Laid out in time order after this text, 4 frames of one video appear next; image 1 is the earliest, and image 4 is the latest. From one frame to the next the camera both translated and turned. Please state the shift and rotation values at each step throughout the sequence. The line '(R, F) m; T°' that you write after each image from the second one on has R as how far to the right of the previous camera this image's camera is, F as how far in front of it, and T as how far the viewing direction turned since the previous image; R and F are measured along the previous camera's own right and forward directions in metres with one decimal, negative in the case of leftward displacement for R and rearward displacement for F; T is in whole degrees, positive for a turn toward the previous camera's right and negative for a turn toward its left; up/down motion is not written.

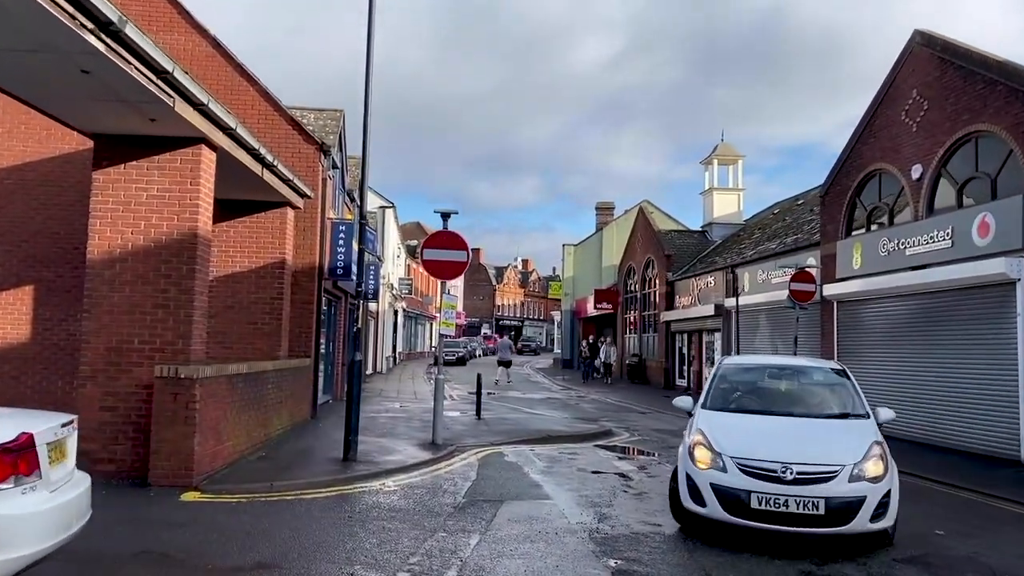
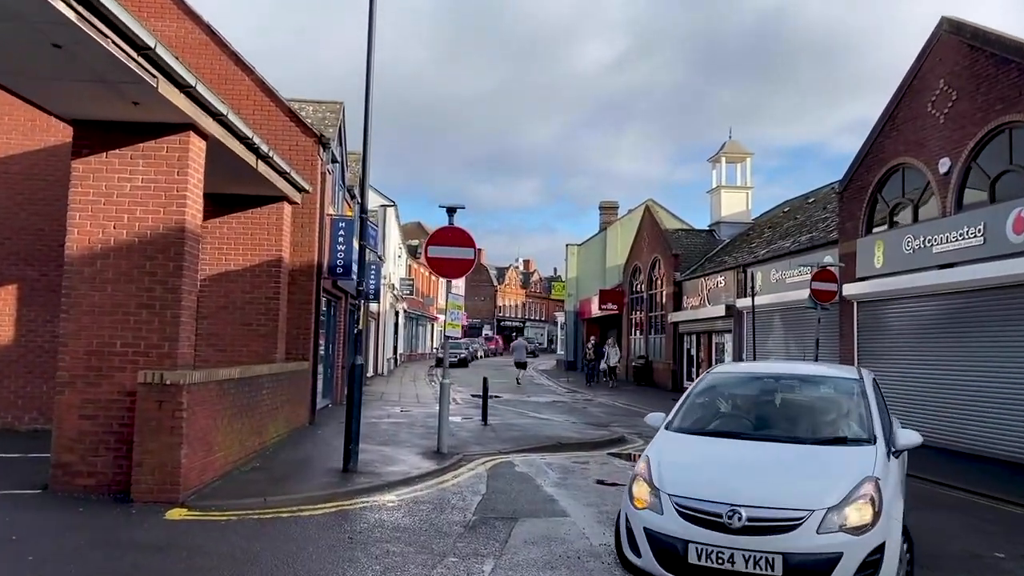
(-0.1, +0.7) m; 0°
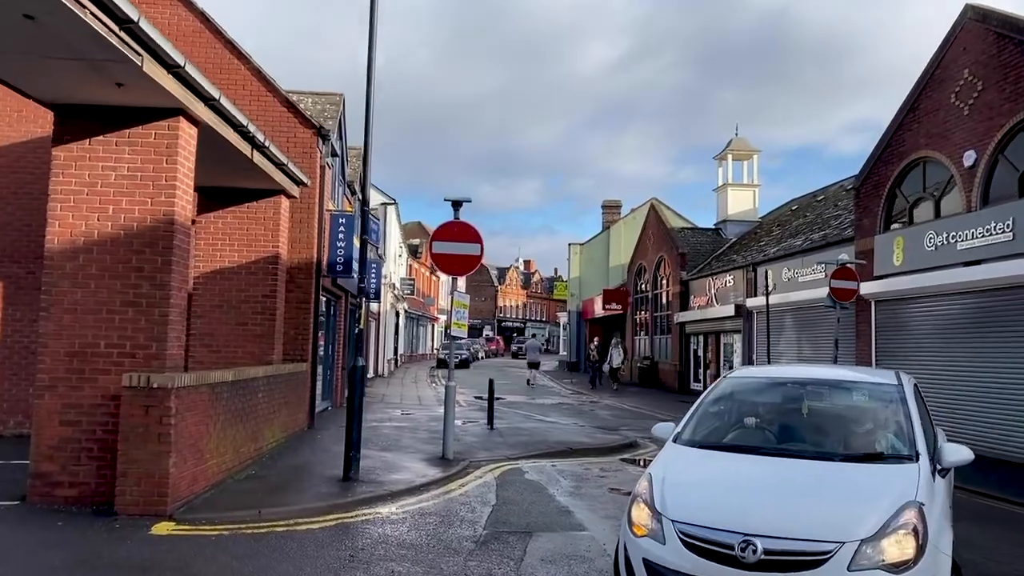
(-0.1, +0.6) m; 0°
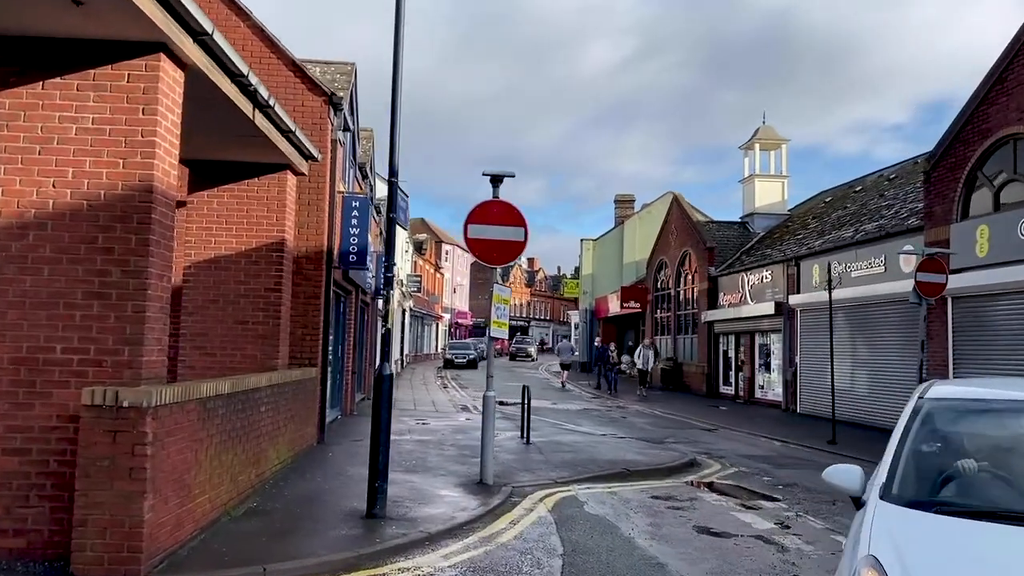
(-0.6, +1.8) m; 0°
